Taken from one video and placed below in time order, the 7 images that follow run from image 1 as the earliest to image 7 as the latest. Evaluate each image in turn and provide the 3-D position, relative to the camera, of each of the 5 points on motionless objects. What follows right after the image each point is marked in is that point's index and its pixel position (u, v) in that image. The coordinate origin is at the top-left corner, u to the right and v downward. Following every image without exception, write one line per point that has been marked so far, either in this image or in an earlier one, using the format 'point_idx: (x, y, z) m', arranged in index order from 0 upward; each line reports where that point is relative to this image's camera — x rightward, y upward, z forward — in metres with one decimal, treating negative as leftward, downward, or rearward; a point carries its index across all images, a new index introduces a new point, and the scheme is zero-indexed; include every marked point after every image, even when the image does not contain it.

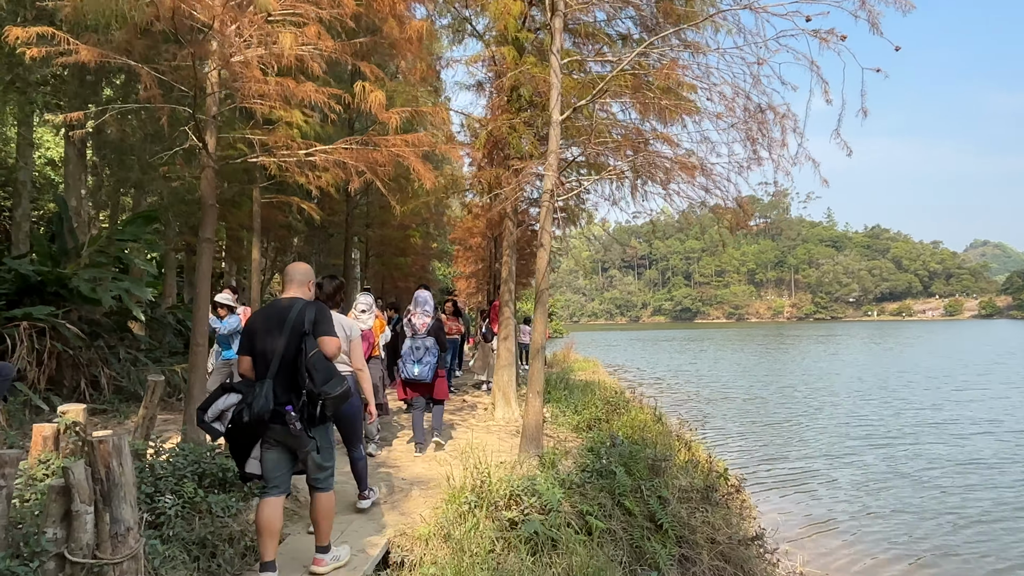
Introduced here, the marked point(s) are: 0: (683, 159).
0: (+1.5, +1.2, +6.6) m
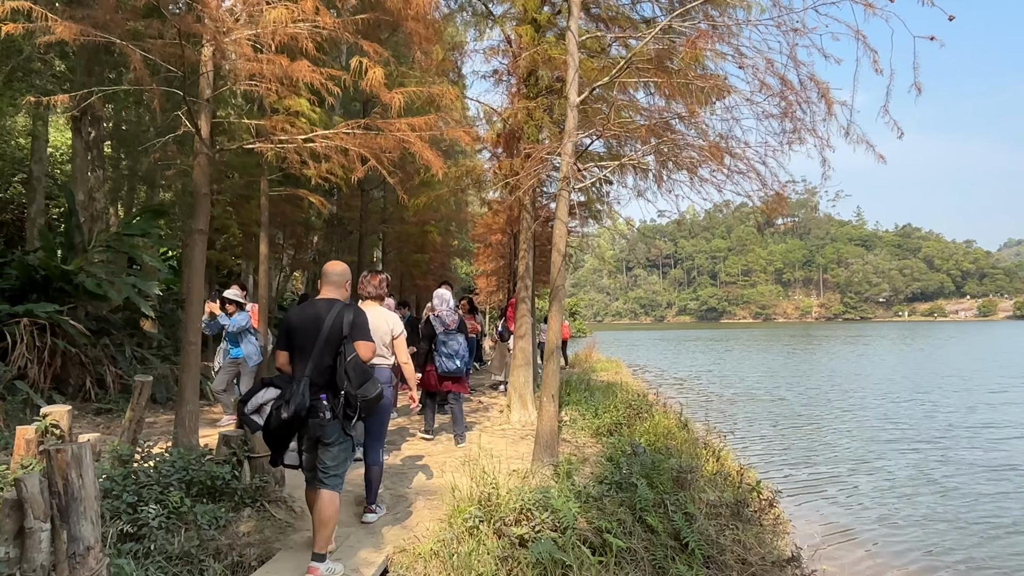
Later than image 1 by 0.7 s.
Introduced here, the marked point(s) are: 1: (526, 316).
0: (+1.7, +1.2, +6.1) m
1: (+0.2, -0.3, +8.5) m
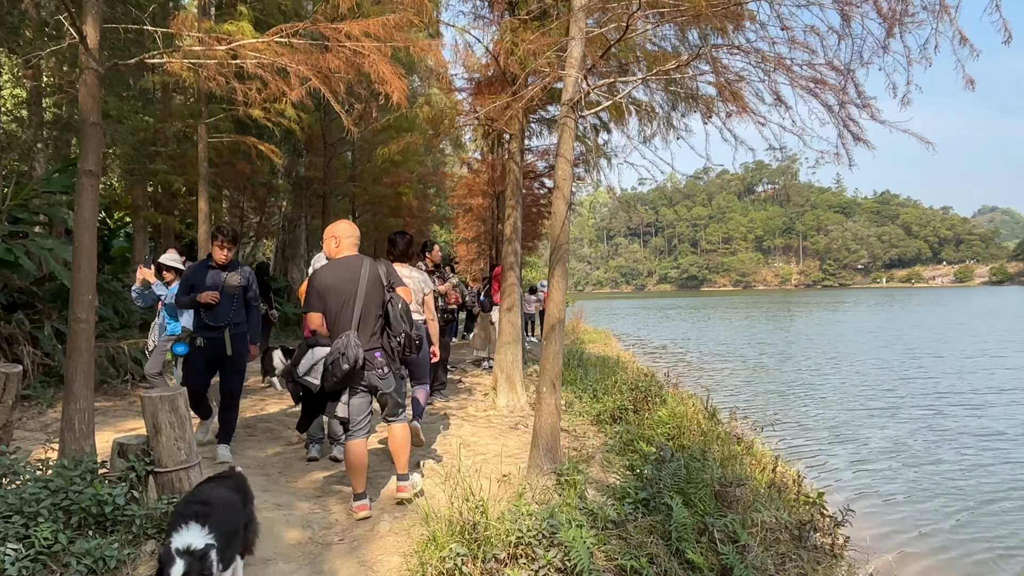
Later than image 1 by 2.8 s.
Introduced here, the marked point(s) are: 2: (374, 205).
0: (+1.6, +1.5, +4.9) m
1: (0.0, 0.0, +7.3) m
2: (-3.0, +1.8, +15.8) m
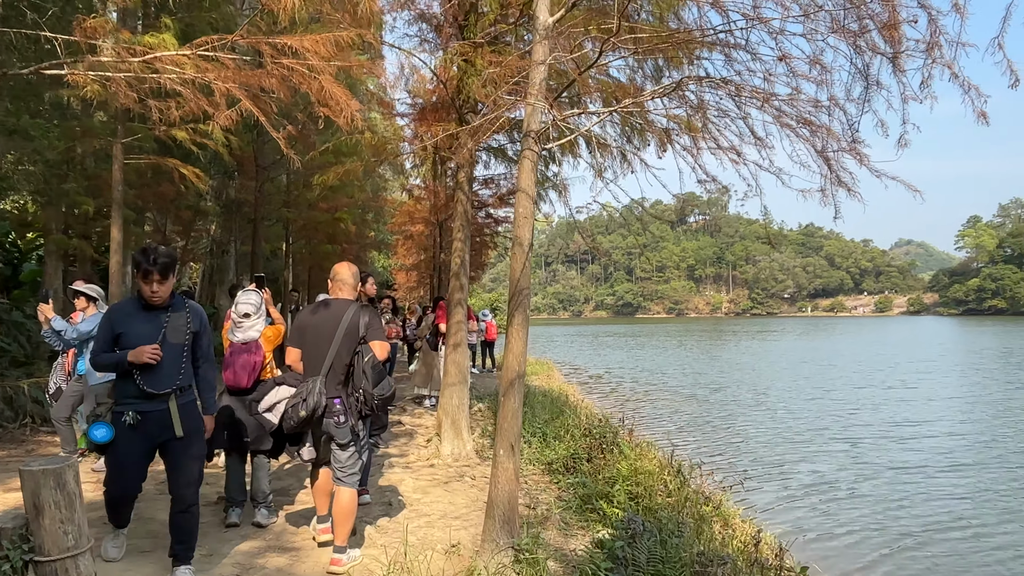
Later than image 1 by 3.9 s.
0: (+1.3, +1.2, +4.6) m
1: (-0.5, -0.3, +6.8) m
2: (-4.2, +1.2, +15.1) m
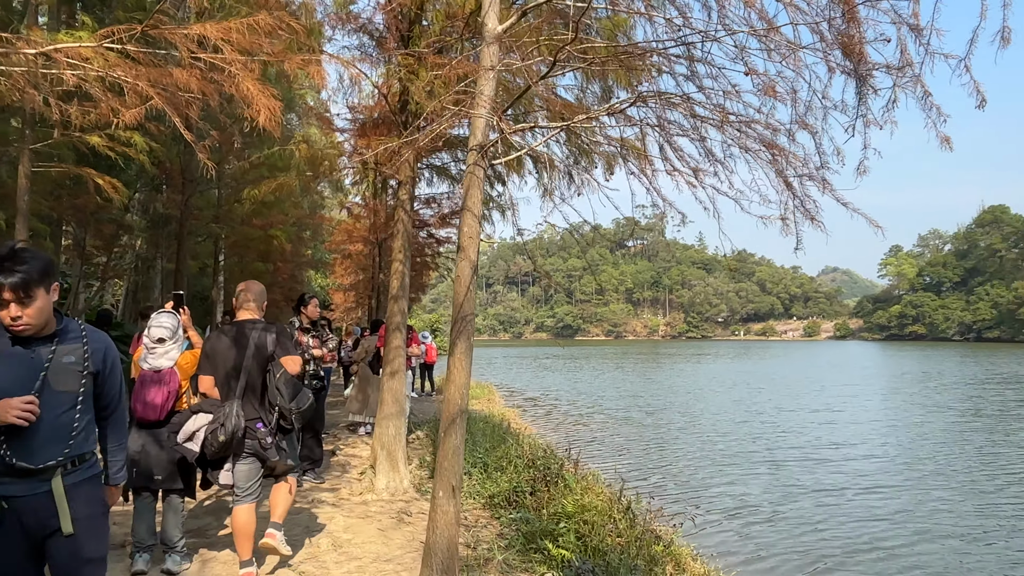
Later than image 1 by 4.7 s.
0: (+1.0, +1.0, +4.5) m
1: (-1.0, -0.5, +6.5) m
2: (-5.3, +0.8, +14.4) m
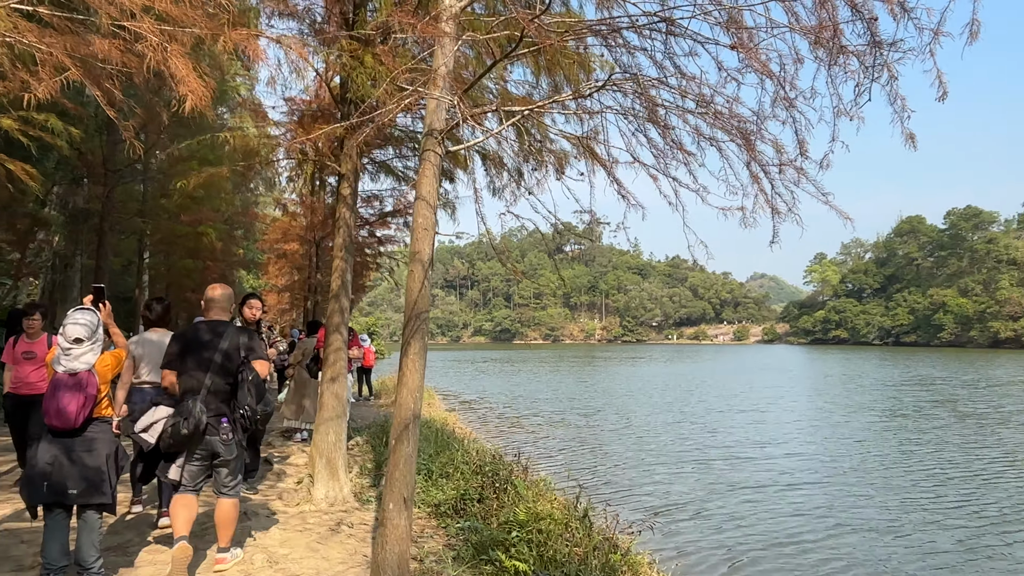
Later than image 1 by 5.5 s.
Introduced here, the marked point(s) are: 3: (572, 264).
0: (+0.7, +1.0, +4.3) m
1: (-1.4, -0.5, +6.2) m
2: (-6.4, +0.8, +13.7) m
3: (+0.4, +0.2, +5.0) m
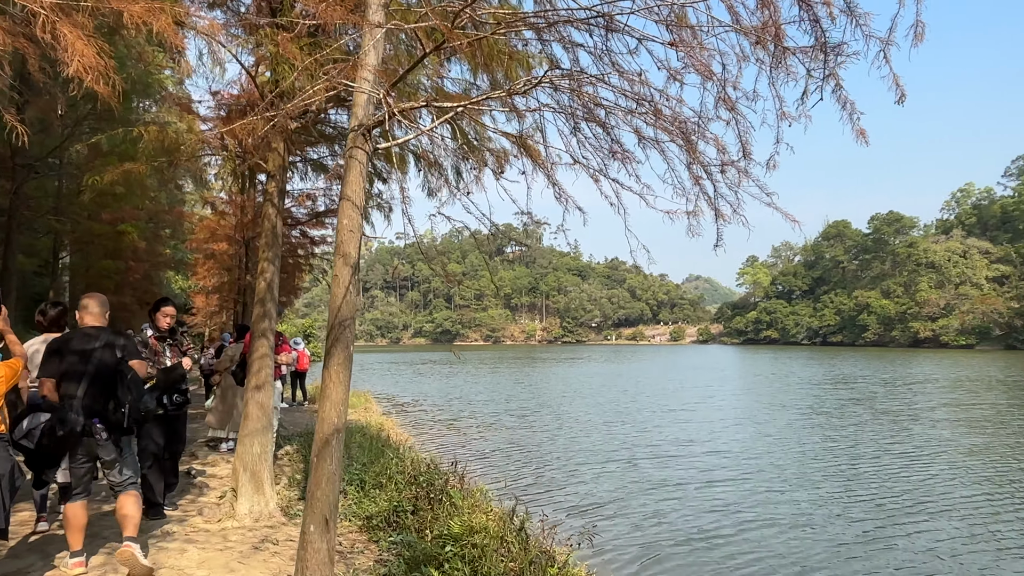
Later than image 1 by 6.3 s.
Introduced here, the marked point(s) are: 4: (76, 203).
0: (+0.3, +1.0, +4.2) m
1: (-2.0, -0.5, +5.9) m
2: (-7.6, +0.8, +13.0) m
3: (0.0, +0.1, +4.9) m
4: (-6.7, +1.3, +11.3) m
